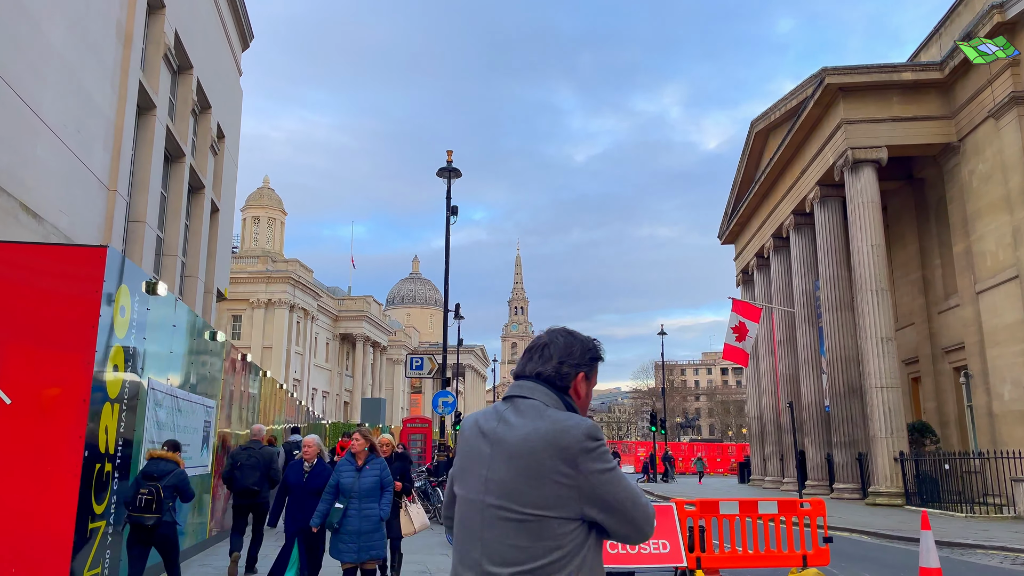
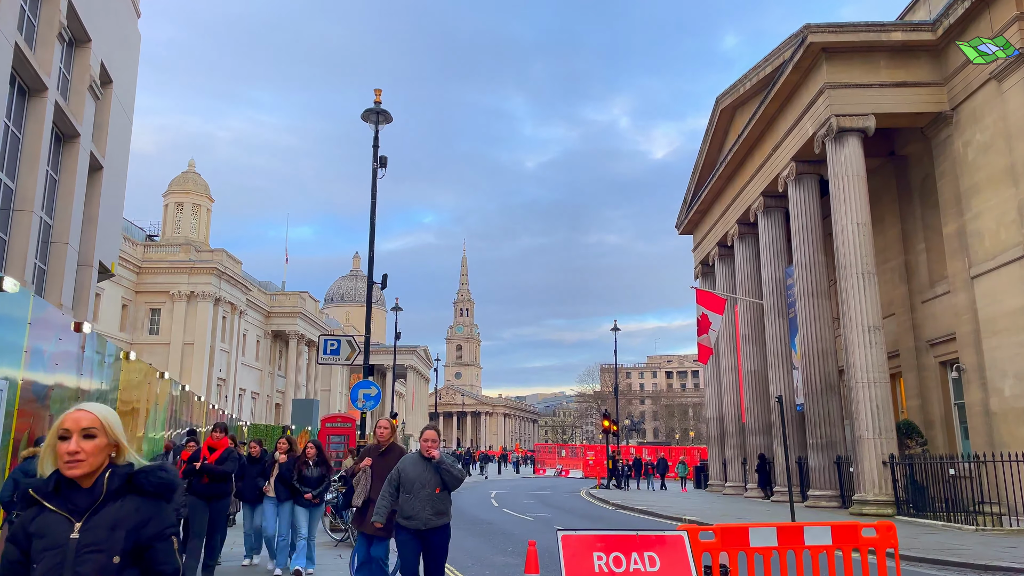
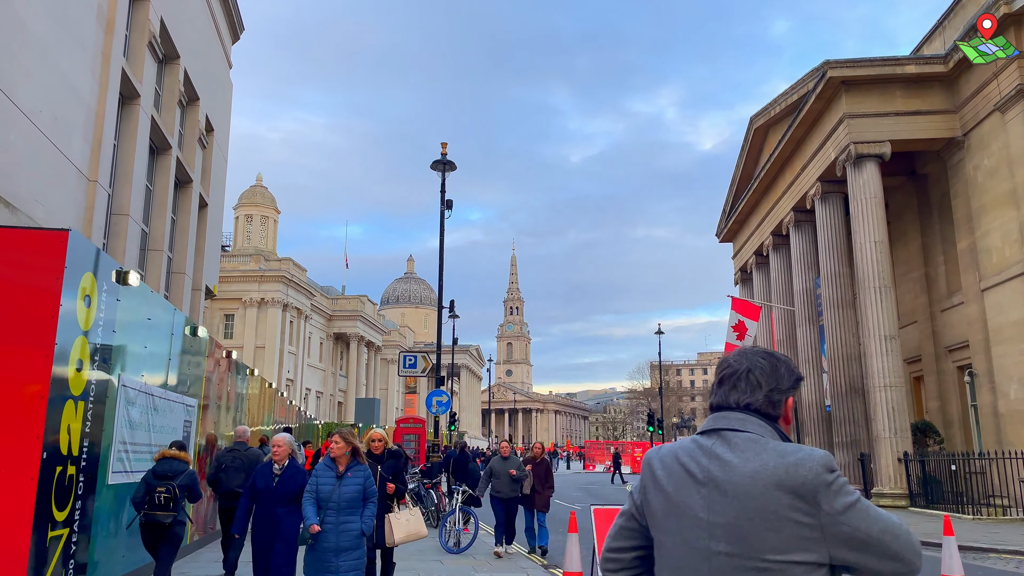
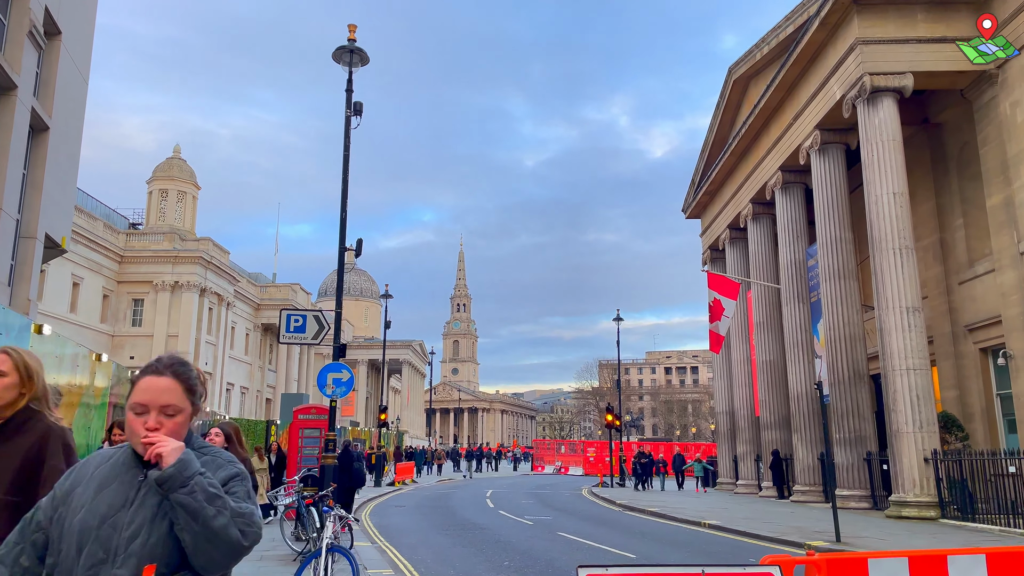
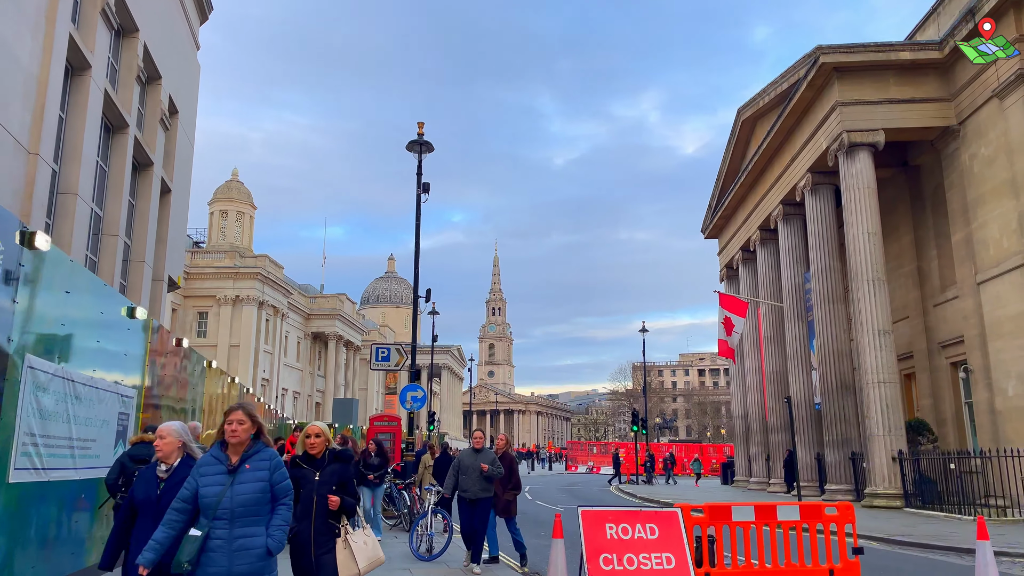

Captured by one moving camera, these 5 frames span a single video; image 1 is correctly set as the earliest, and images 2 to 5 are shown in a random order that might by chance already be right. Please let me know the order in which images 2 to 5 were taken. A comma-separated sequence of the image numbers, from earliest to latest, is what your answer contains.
3, 5, 2, 4
